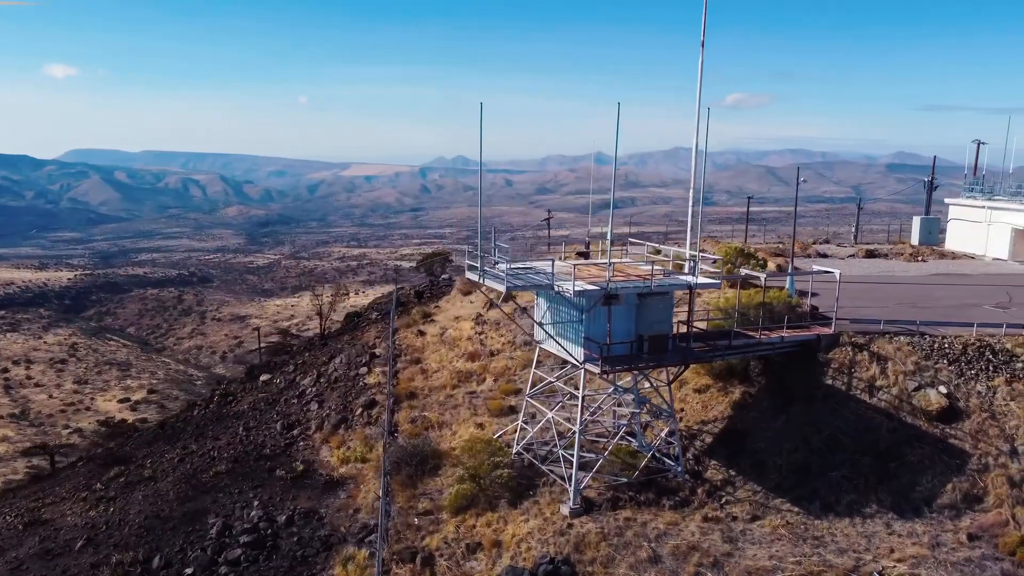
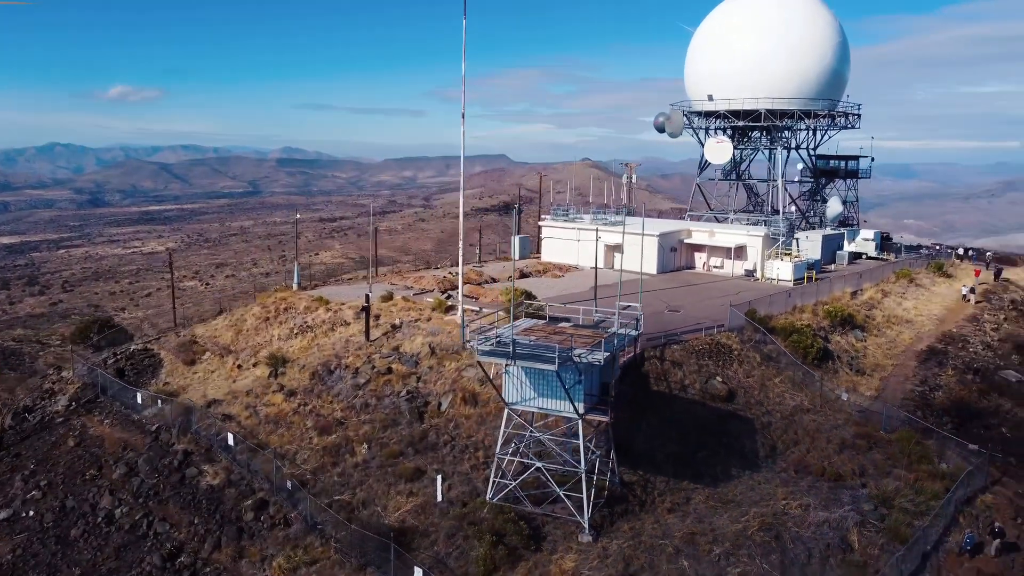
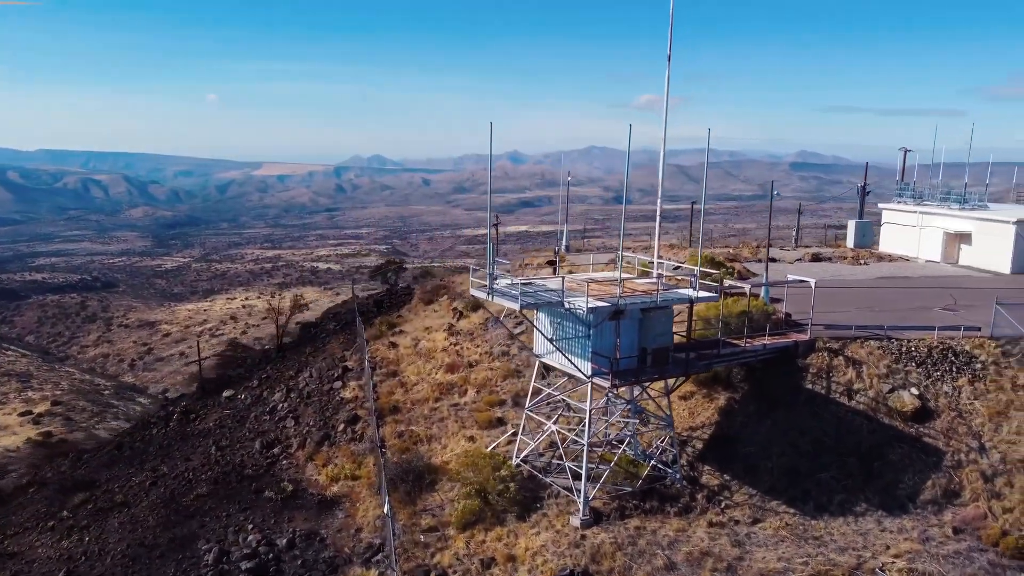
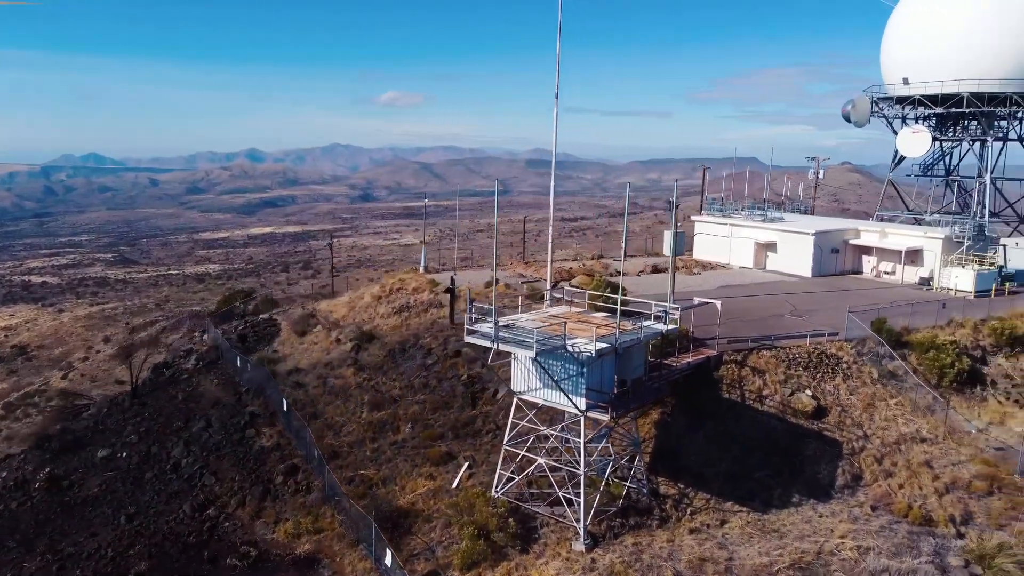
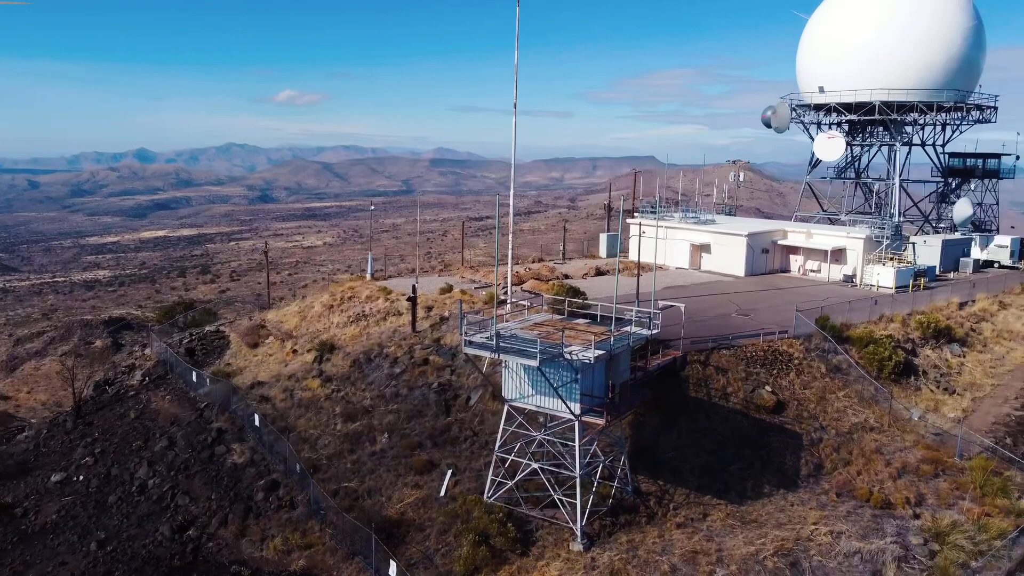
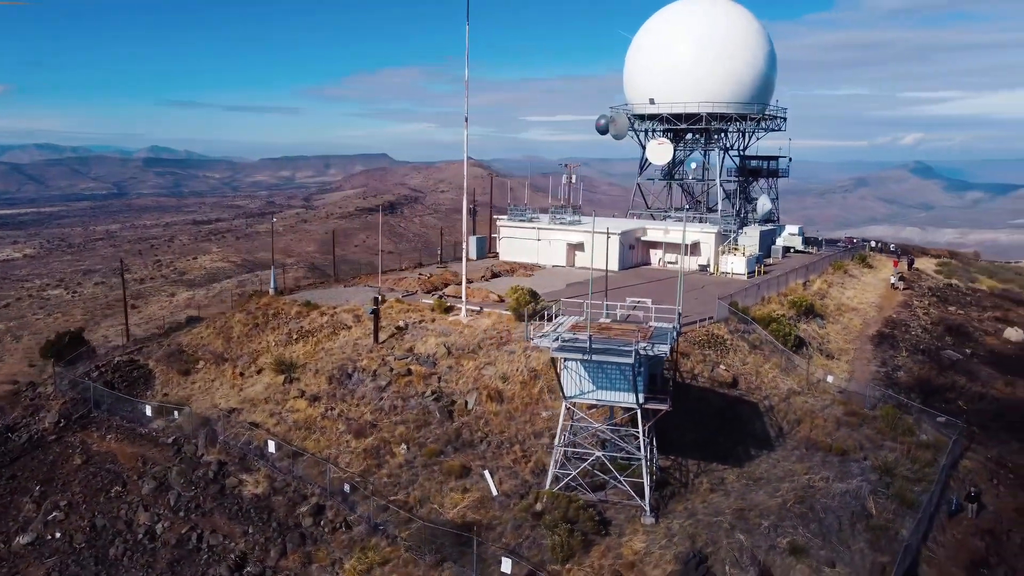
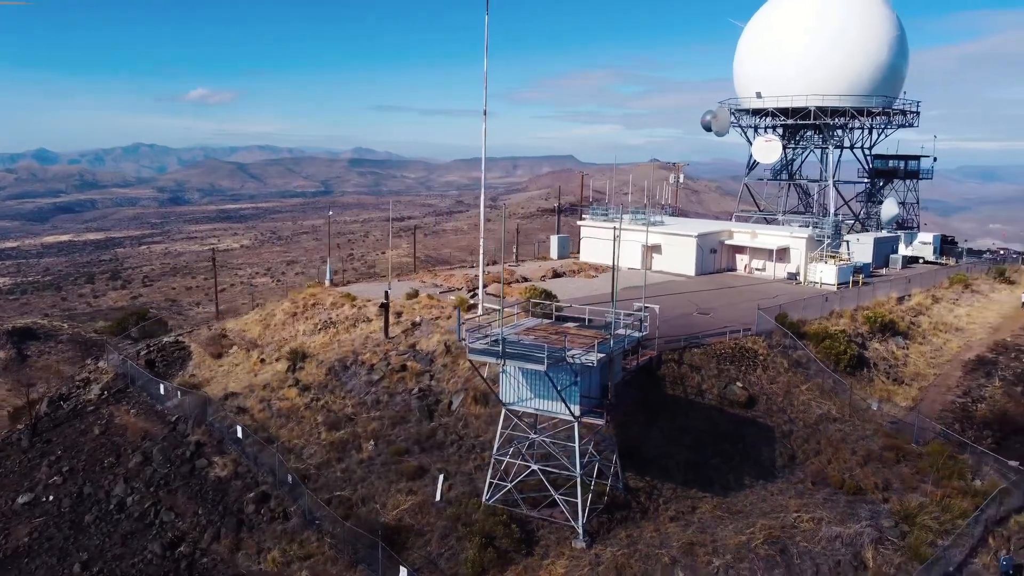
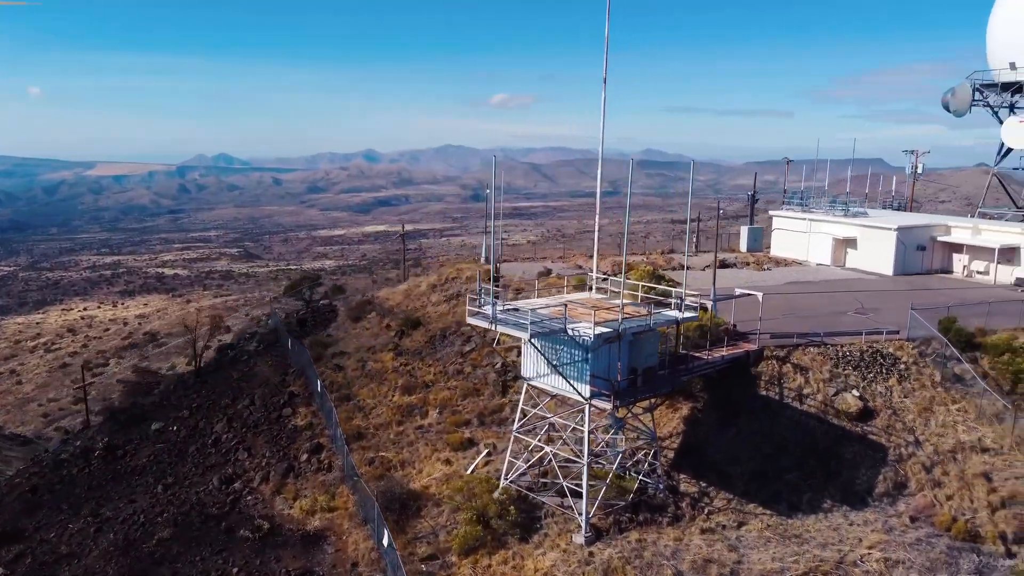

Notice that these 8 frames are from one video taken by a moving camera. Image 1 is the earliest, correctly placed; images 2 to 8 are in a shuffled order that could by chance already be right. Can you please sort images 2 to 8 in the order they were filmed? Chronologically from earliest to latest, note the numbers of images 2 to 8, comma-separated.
3, 8, 4, 5, 7, 2, 6
